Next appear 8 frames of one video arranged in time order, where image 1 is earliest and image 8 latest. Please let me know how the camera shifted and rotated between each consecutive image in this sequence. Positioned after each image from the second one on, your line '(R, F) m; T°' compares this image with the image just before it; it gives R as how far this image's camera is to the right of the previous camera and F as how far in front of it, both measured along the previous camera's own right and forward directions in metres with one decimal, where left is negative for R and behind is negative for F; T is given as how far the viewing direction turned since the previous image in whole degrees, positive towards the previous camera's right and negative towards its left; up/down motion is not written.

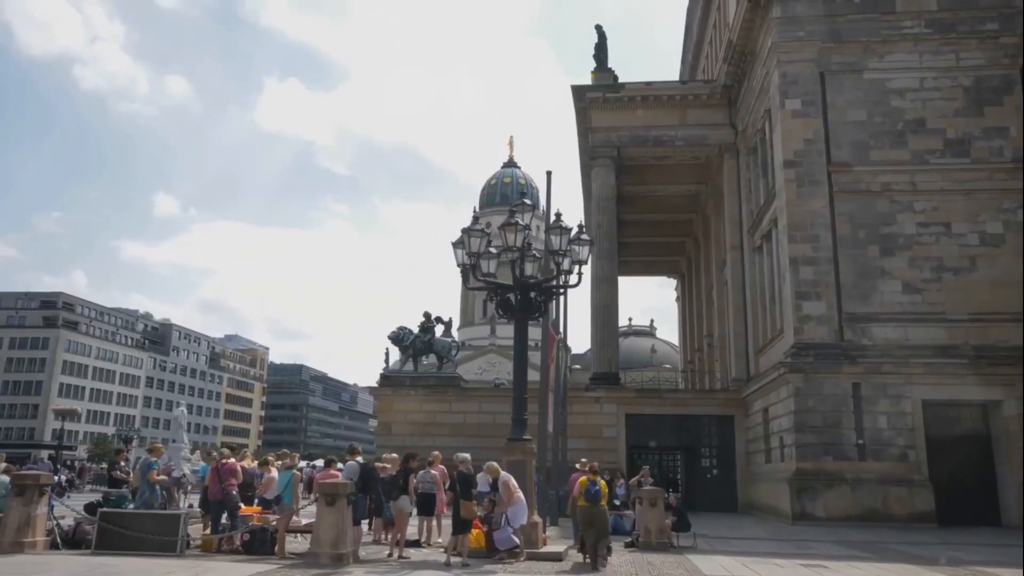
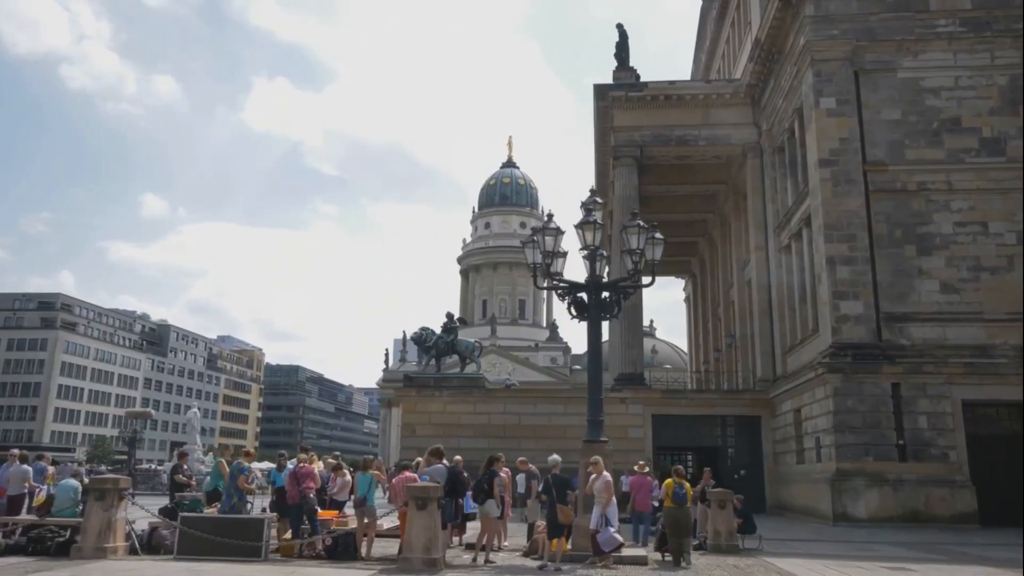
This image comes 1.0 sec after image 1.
(-1.2, +0.2) m; +1°
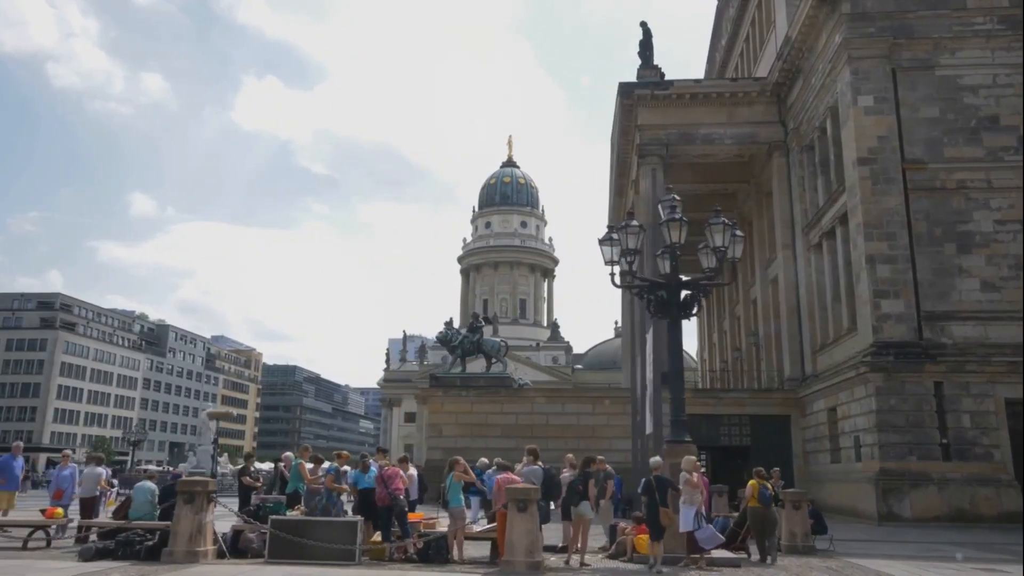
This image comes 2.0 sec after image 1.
(-1.3, +0.2) m; 0°
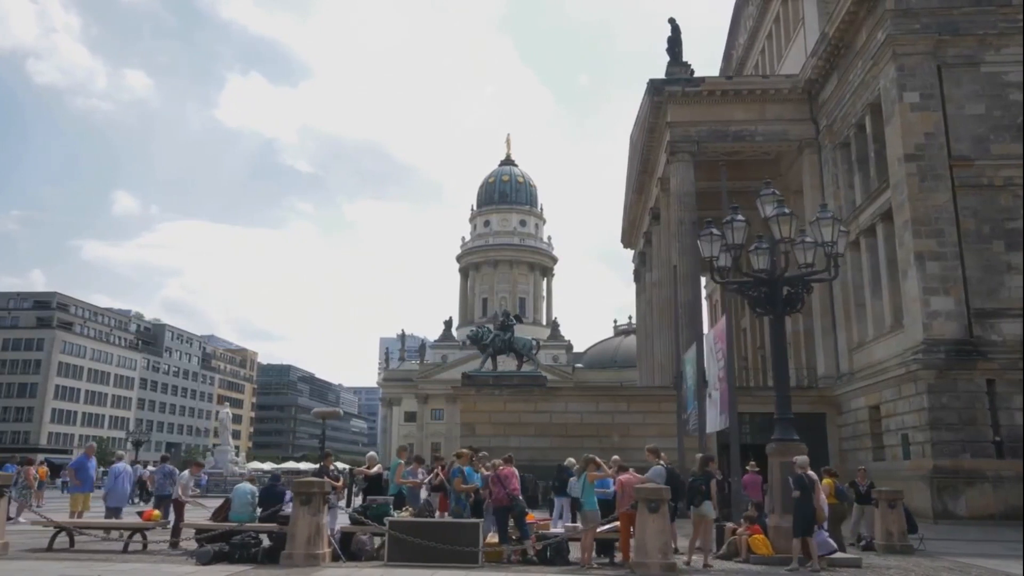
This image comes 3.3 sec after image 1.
(-1.6, +0.2) m; +1°
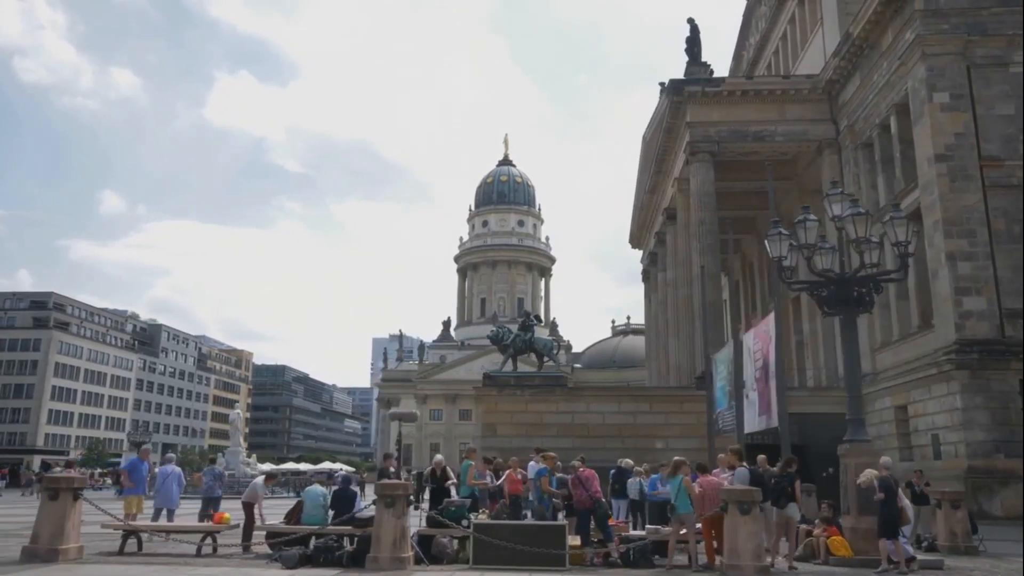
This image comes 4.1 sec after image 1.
(-1.1, +0.1) m; +1°
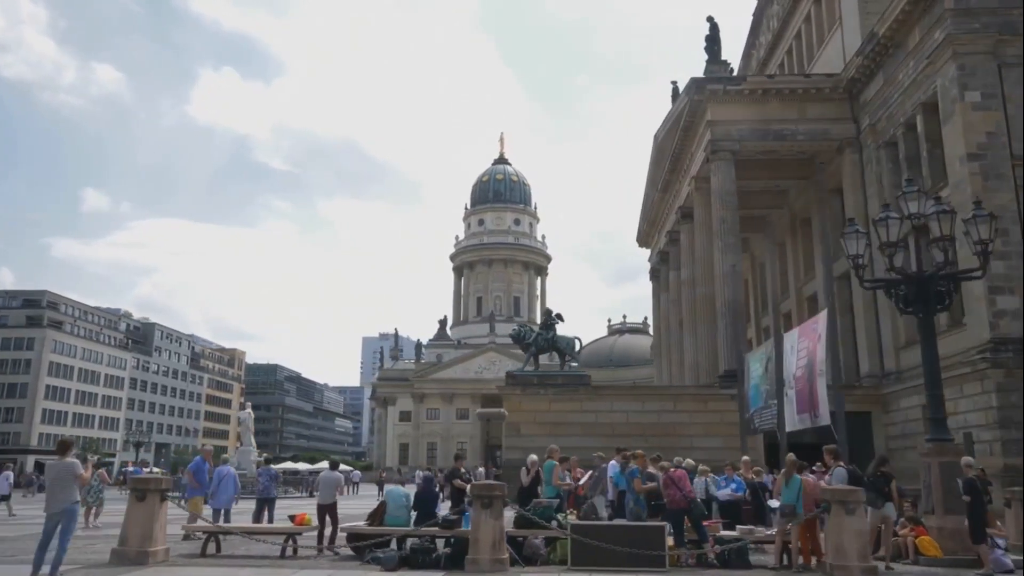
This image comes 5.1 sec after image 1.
(-1.3, +0.1) m; +1°
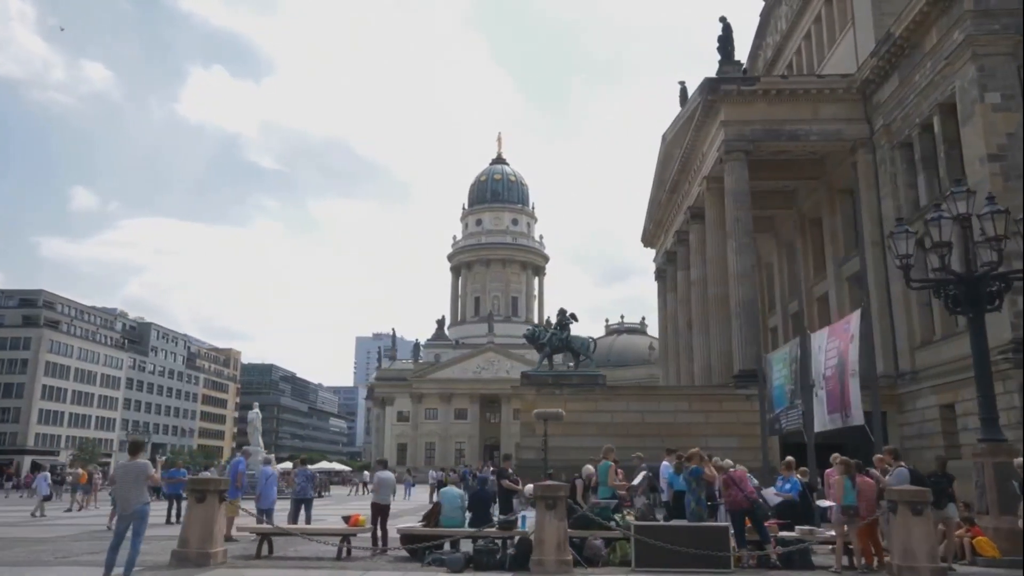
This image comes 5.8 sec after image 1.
(-0.8, +0.1) m; 0°
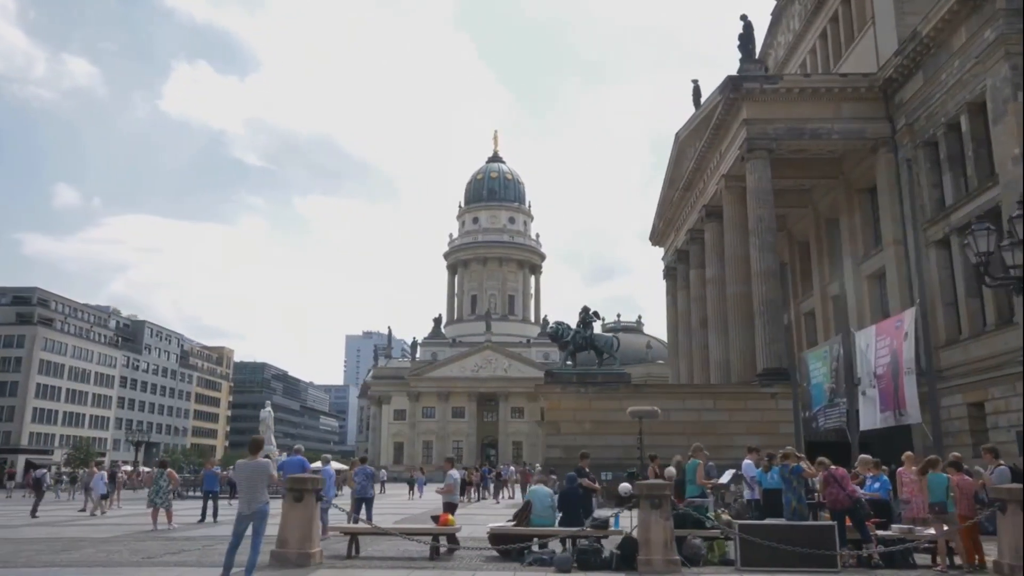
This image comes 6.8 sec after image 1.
(-1.3, +0.1) m; +1°
